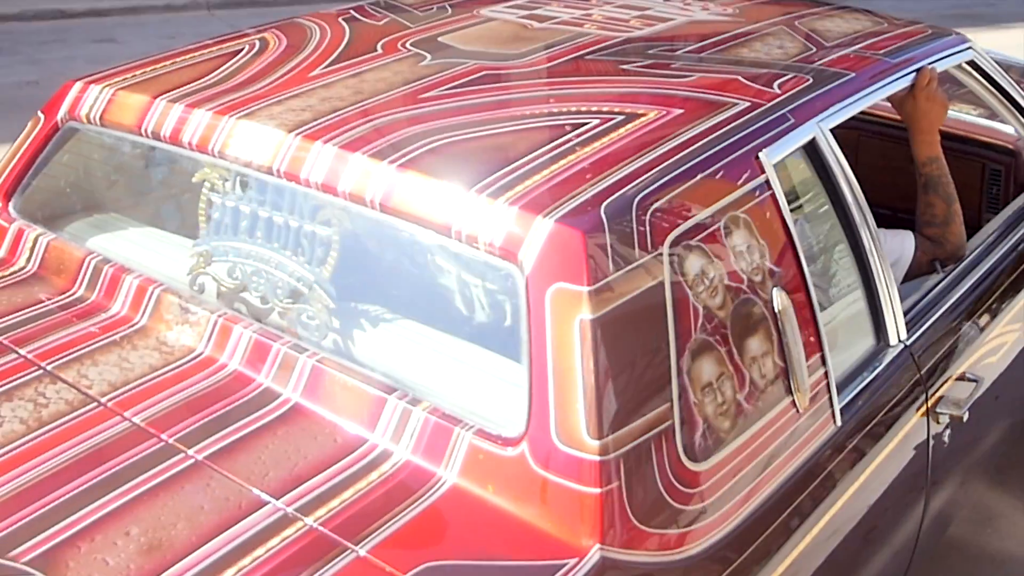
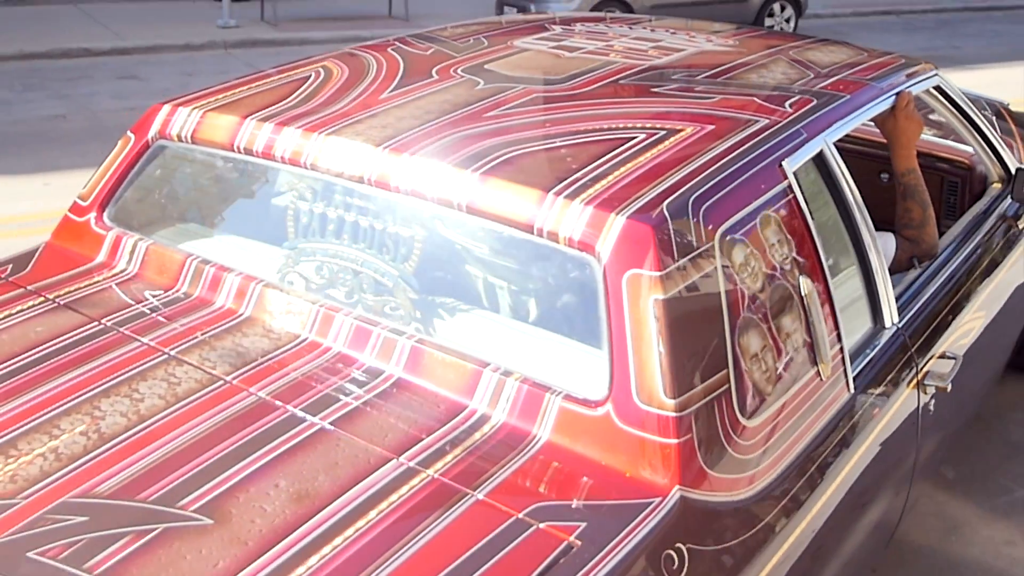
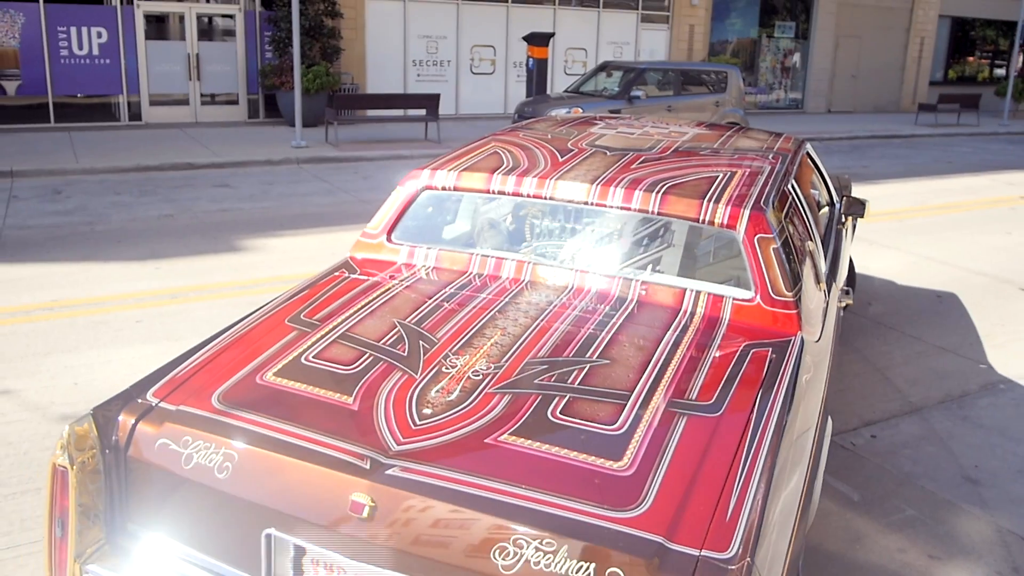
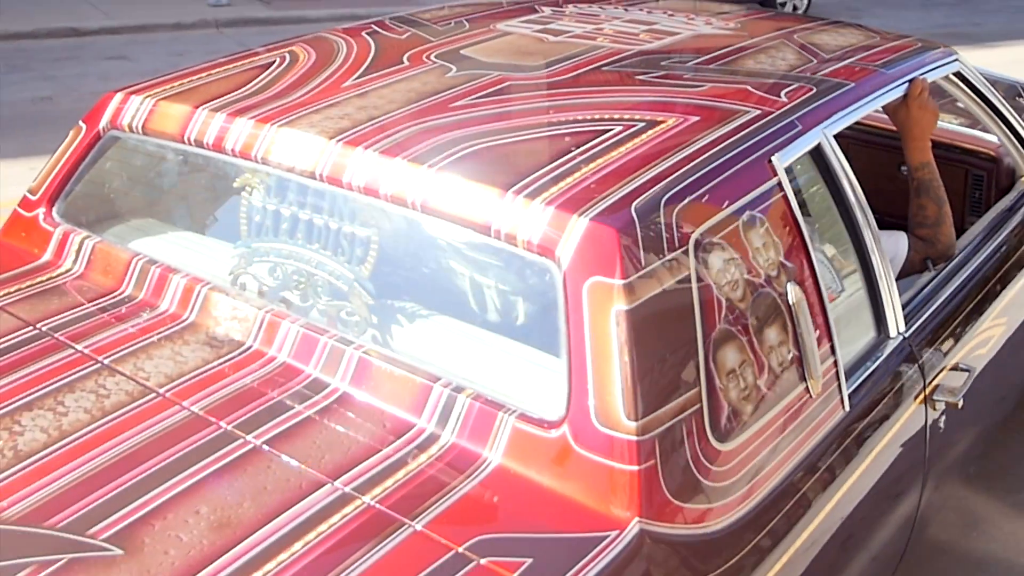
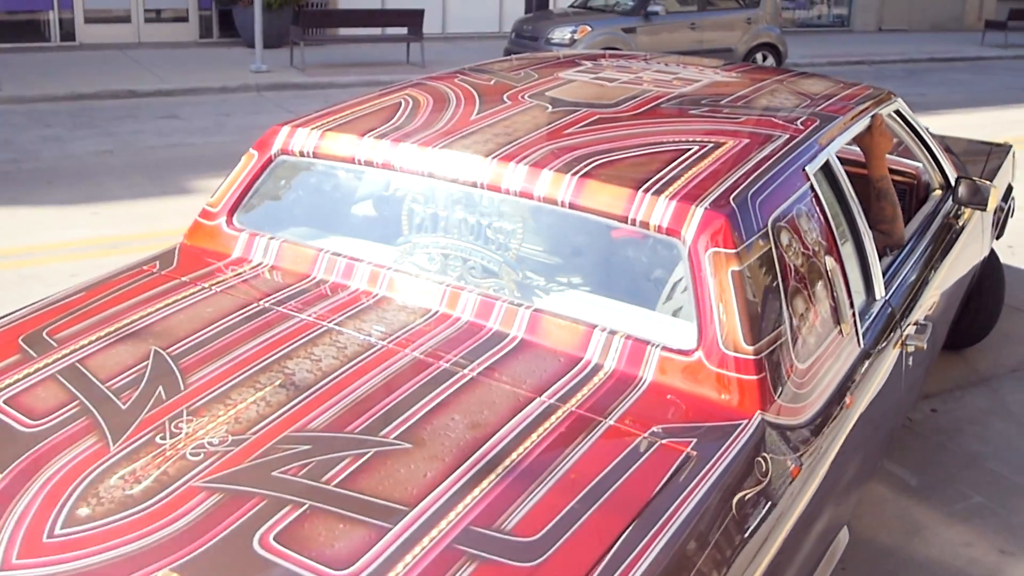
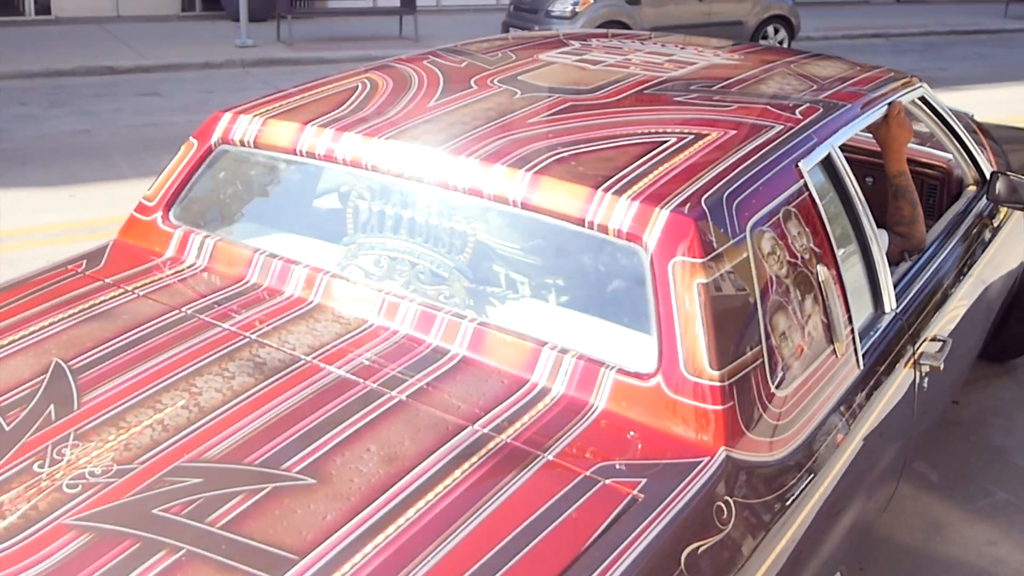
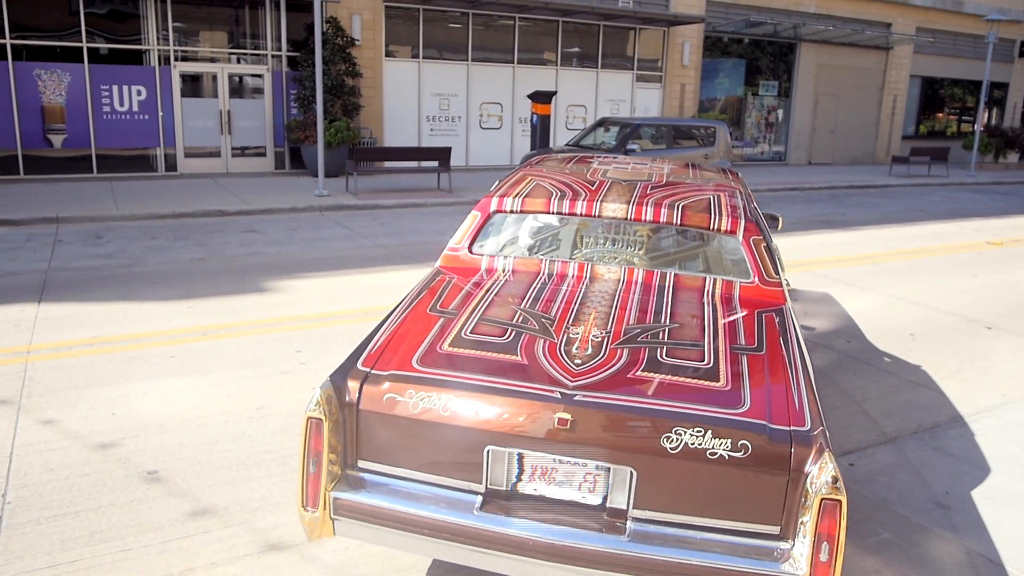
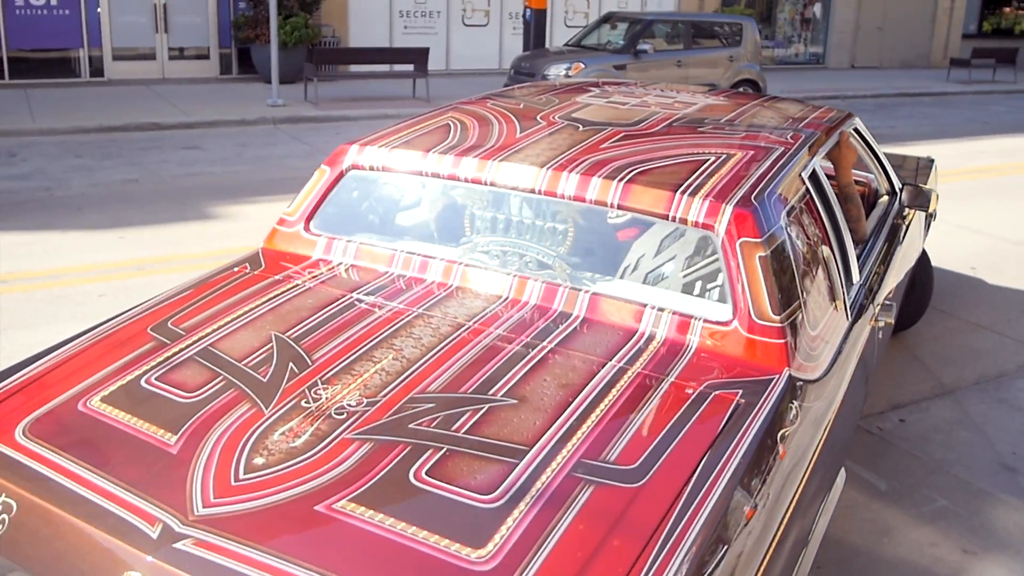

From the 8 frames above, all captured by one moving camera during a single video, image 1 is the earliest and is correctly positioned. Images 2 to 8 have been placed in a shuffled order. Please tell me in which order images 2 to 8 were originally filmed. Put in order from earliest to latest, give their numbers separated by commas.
4, 2, 6, 5, 8, 3, 7
